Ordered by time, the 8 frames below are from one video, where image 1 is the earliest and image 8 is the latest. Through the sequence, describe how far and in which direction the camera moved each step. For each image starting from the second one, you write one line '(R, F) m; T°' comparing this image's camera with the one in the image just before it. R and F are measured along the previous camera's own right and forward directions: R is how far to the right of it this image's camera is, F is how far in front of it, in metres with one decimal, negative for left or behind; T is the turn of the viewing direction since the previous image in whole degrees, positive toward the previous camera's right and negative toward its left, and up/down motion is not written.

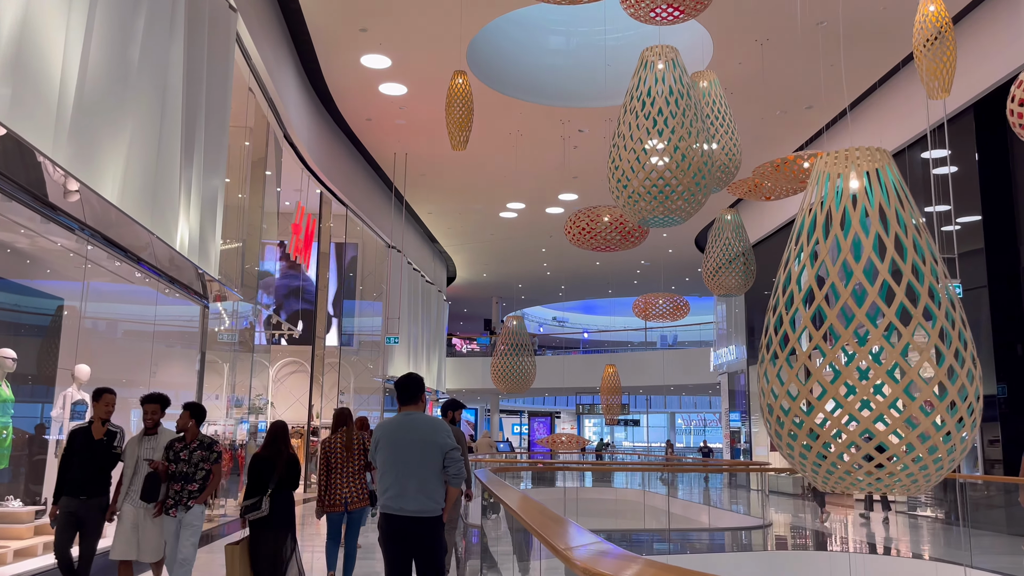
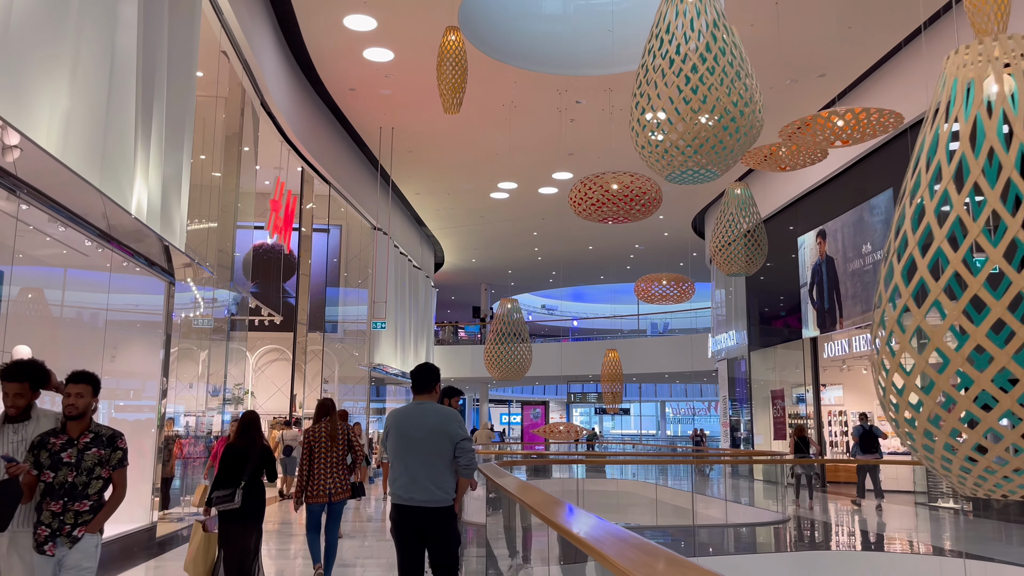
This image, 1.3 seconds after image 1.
(-0.1, +0.6) m; +1°
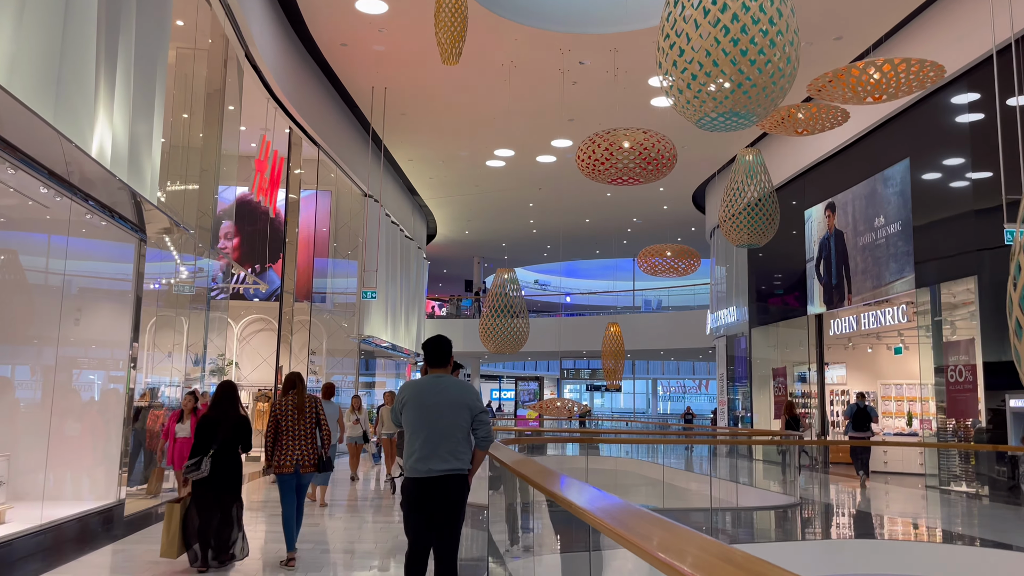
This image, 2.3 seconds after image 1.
(-0.1, +0.4) m; +1°
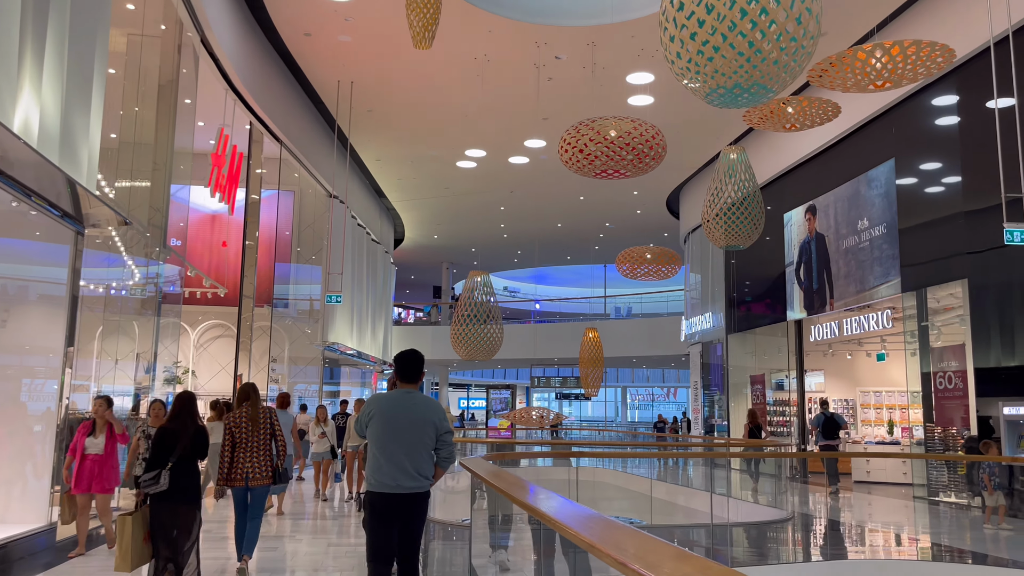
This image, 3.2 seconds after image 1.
(-0.1, +0.4) m; +2°
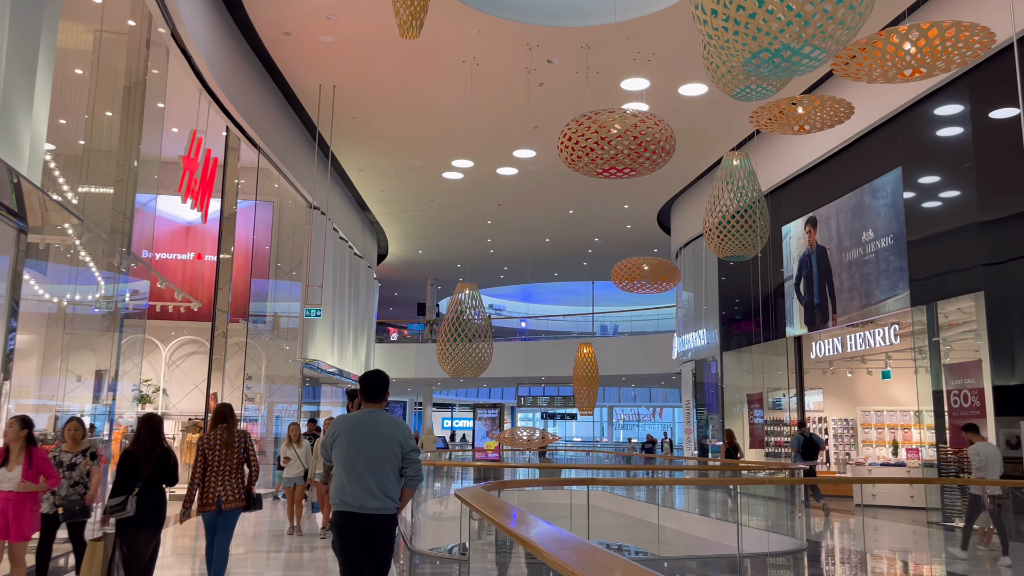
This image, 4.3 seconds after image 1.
(-0.1, +0.5) m; +1°
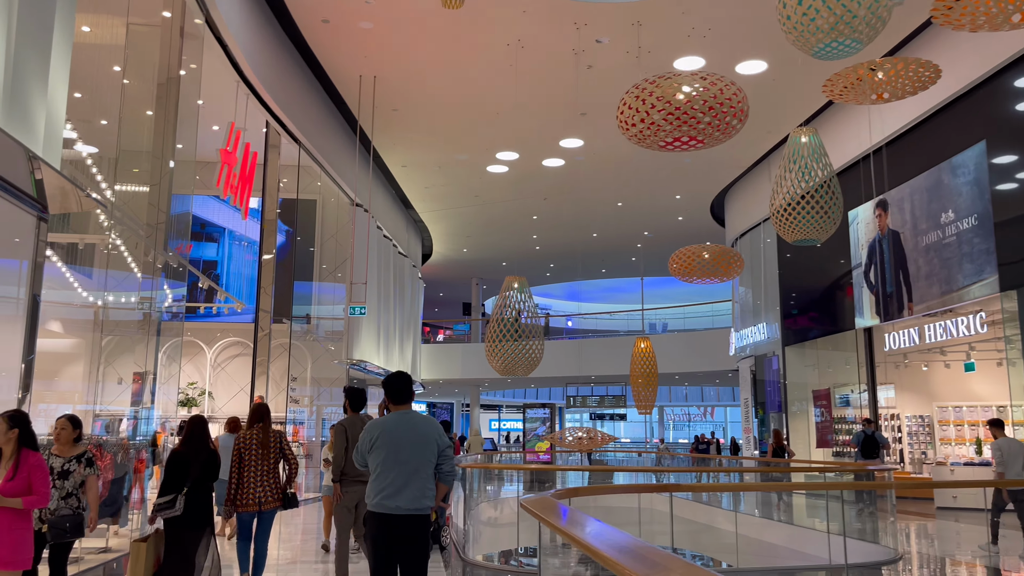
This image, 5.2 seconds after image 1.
(-0.1, +0.4) m; -3°
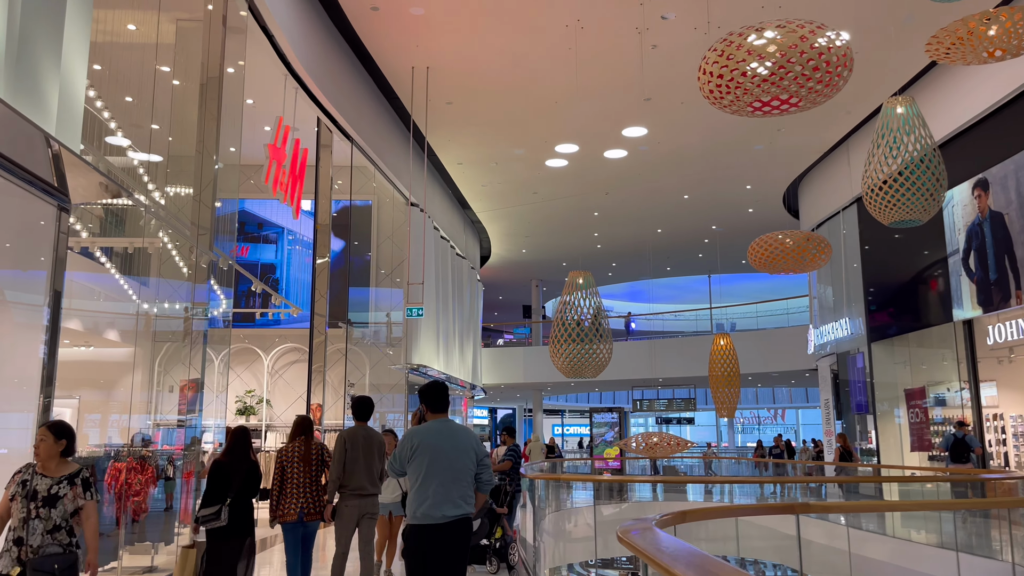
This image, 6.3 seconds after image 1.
(-0.1, +0.5) m; -4°
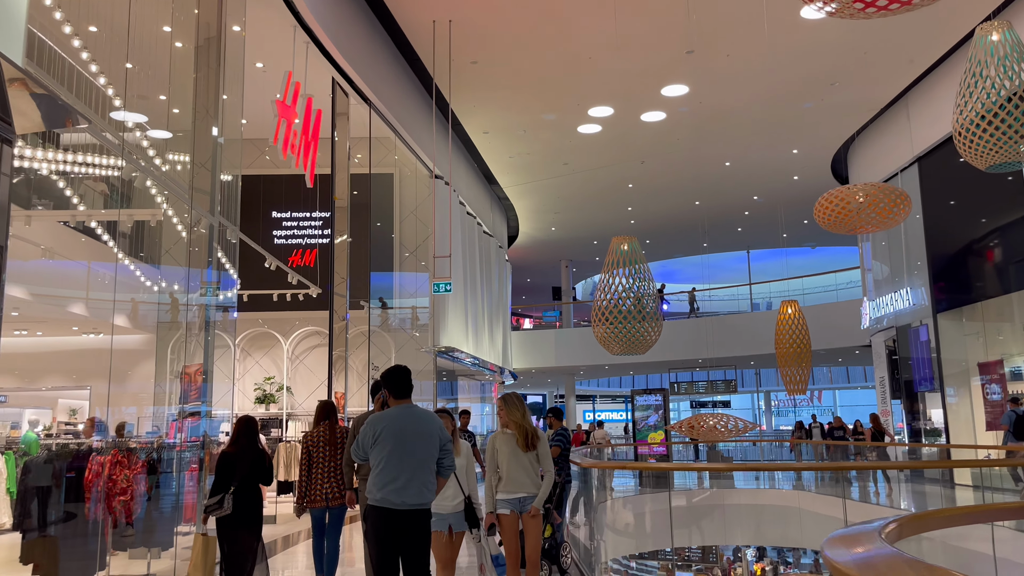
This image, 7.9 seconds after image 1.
(-0.1, +0.7) m; -2°
